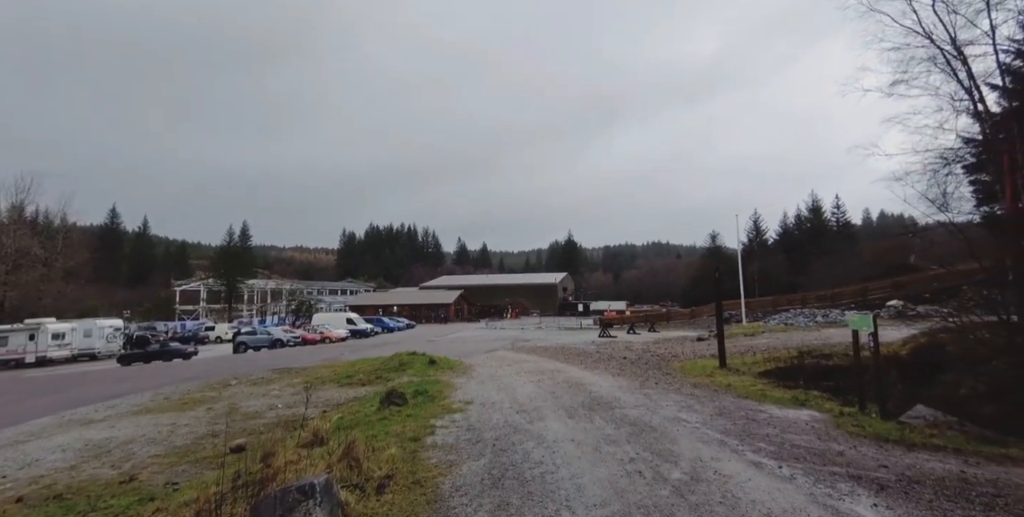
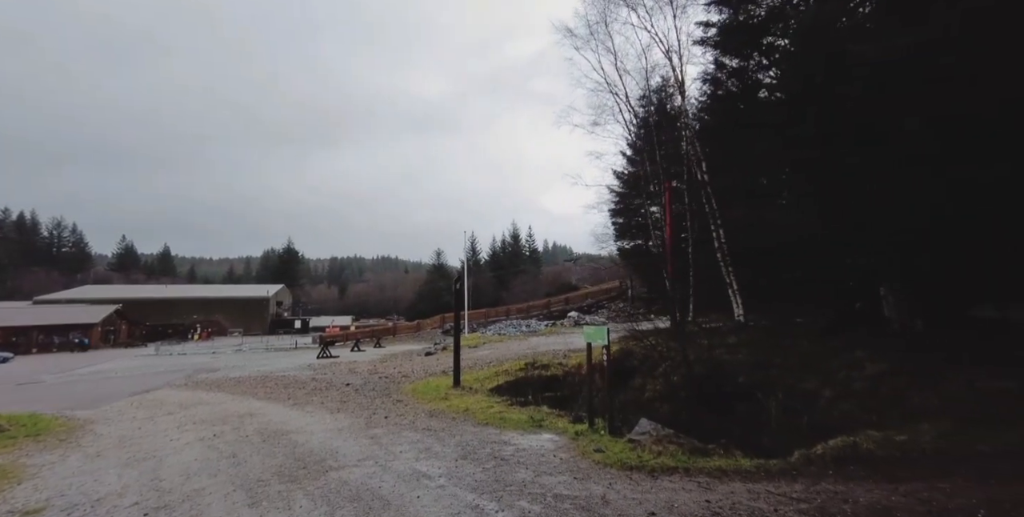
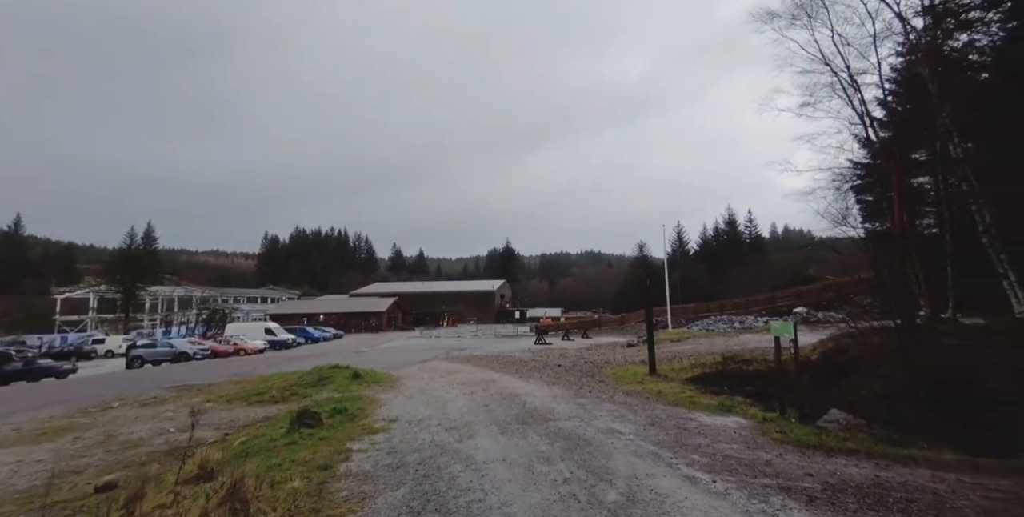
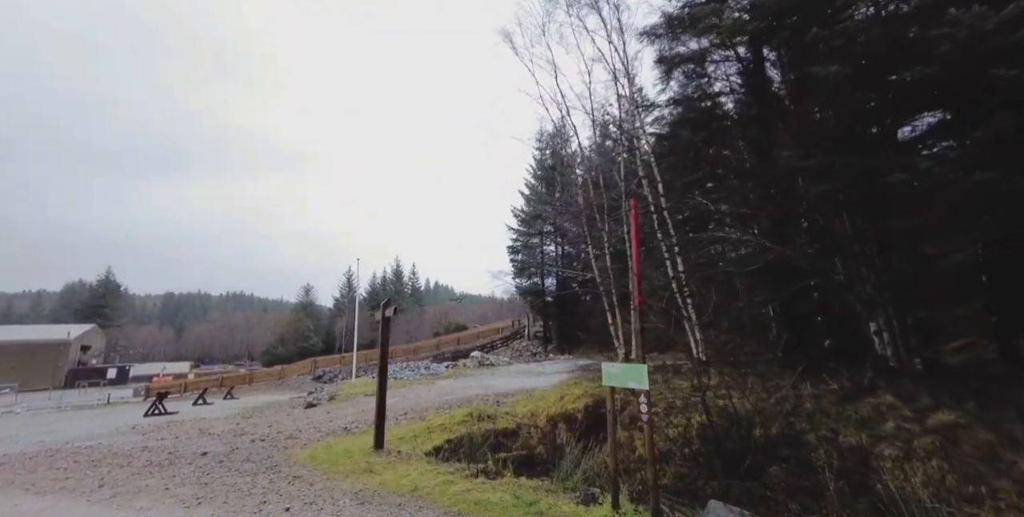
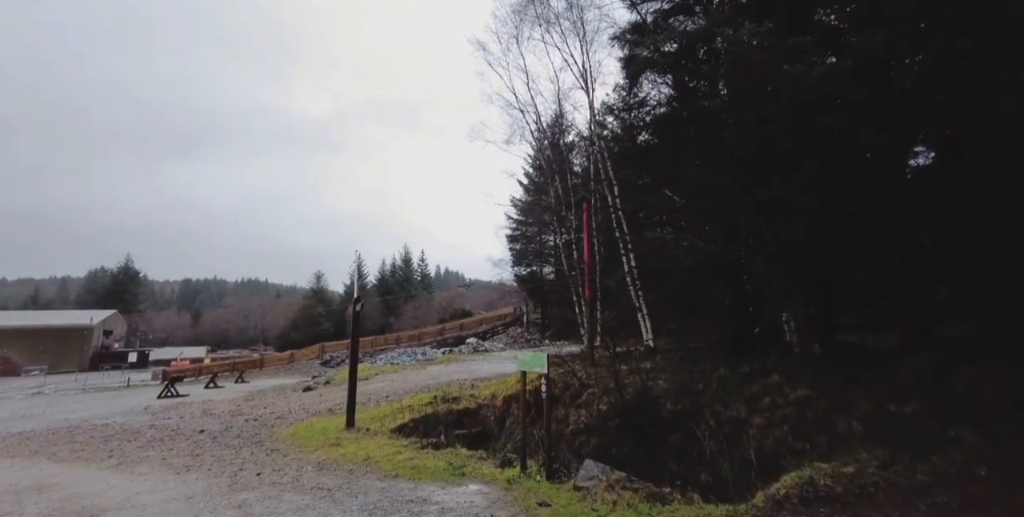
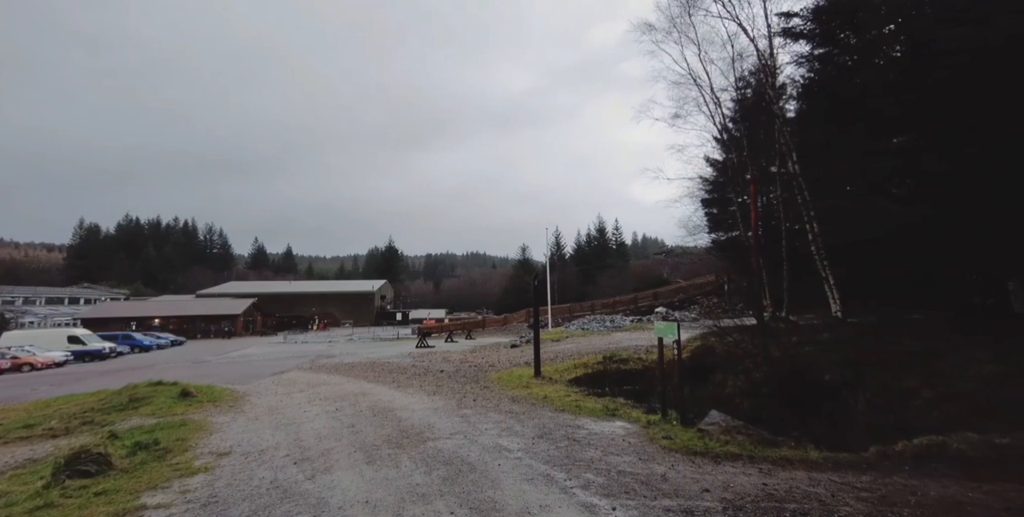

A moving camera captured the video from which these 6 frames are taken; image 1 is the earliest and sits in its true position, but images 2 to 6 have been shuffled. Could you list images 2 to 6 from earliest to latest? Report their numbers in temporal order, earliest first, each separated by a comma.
3, 6, 2, 5, 4
